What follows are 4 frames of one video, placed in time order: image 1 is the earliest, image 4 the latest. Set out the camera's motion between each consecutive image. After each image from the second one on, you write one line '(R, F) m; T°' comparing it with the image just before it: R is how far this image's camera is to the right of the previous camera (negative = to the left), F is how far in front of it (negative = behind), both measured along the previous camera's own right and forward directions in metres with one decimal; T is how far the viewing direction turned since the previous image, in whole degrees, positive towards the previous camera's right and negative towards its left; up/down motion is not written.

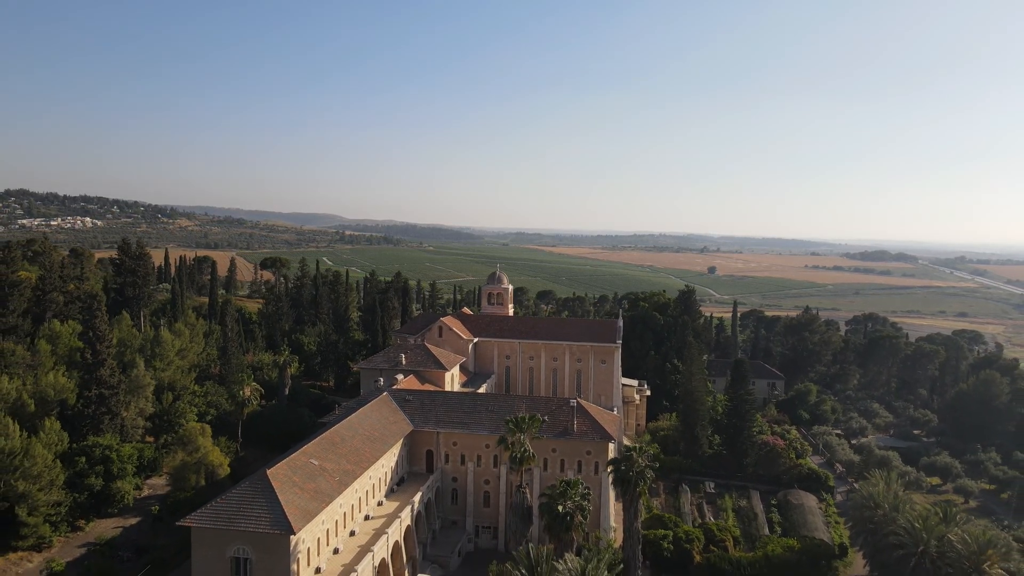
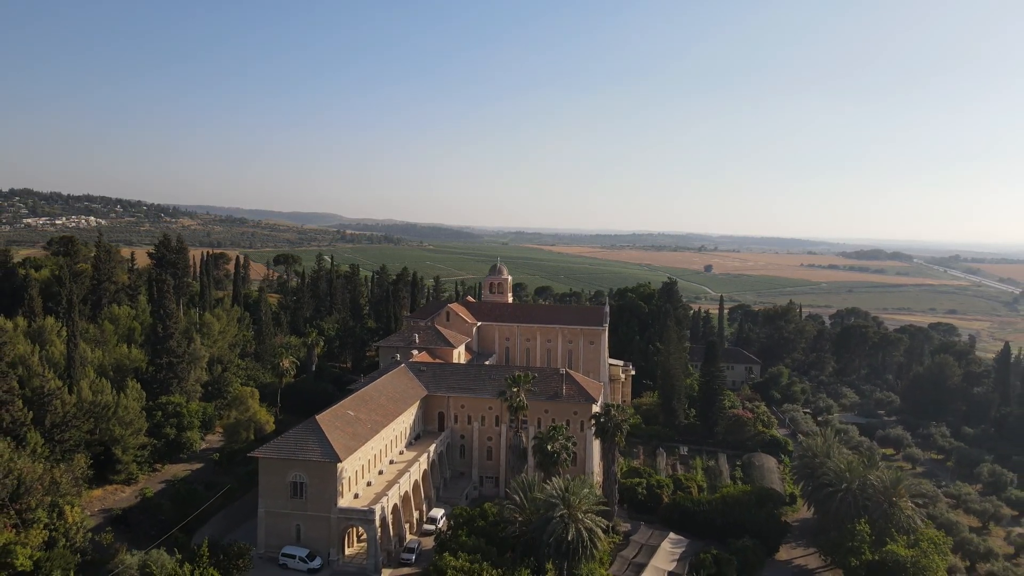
(0.0, -6.4) m; 0°
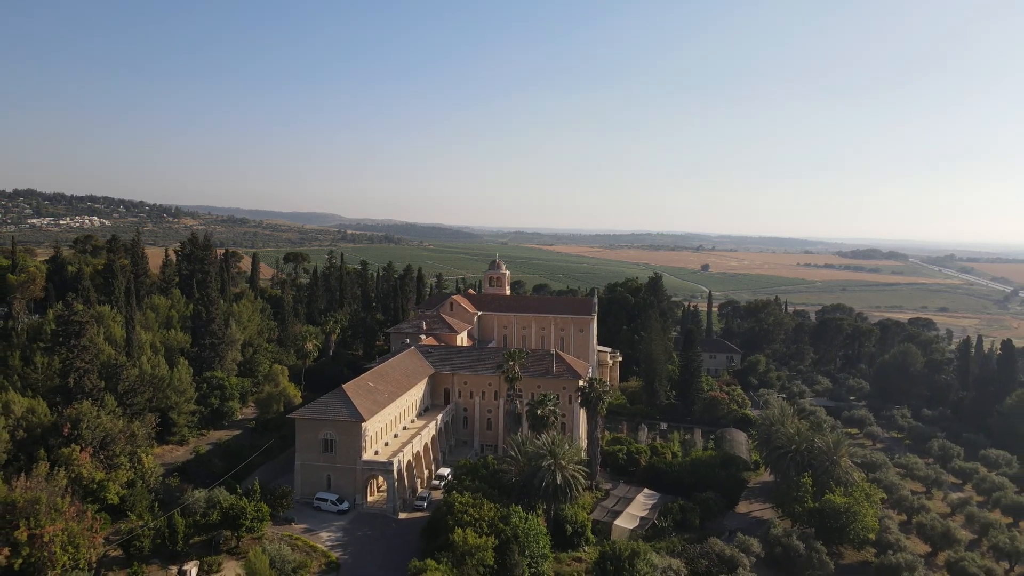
(+0.2, -5.8) m; 0°
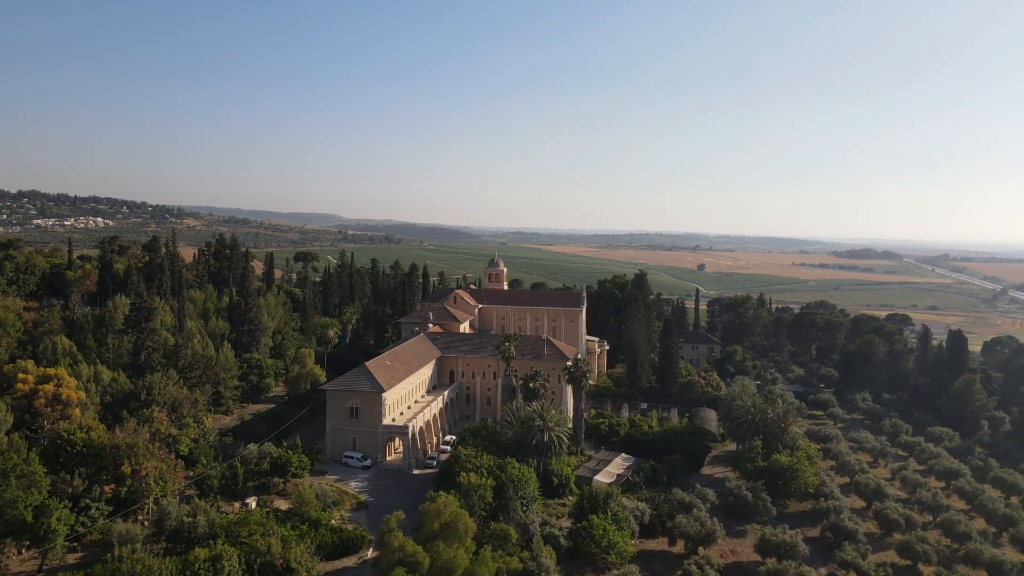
(+0.3, -7.0) m; 0°
